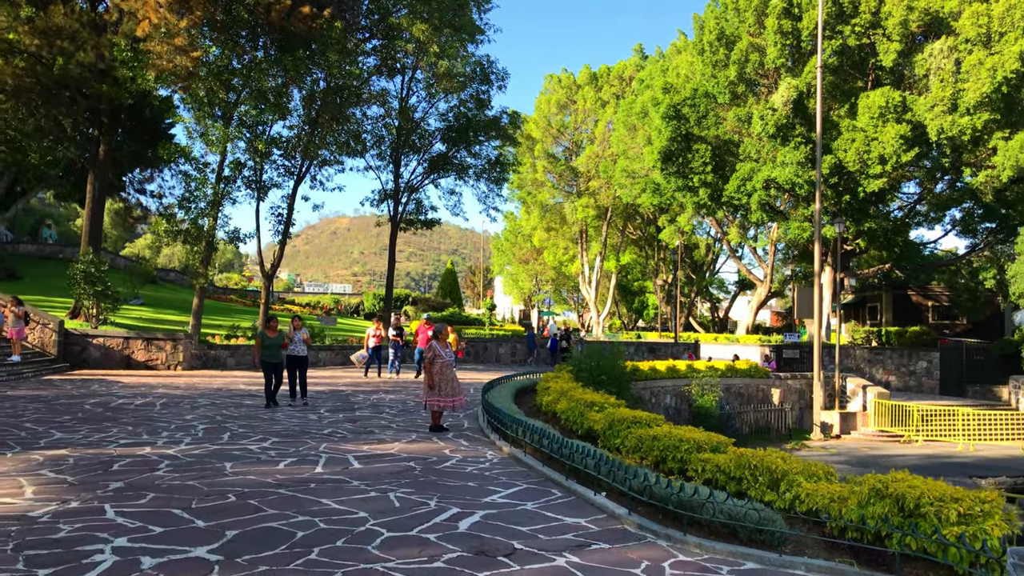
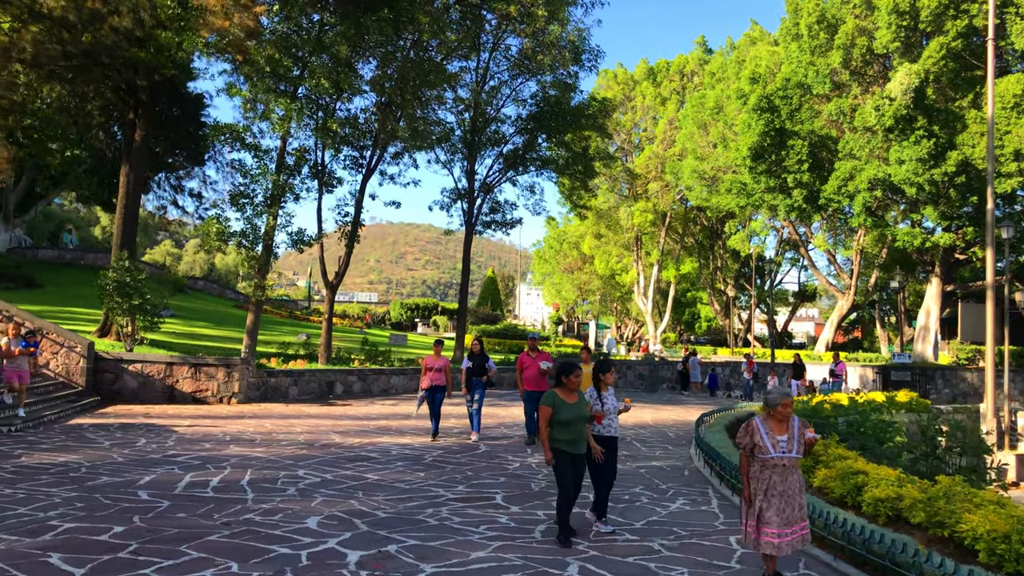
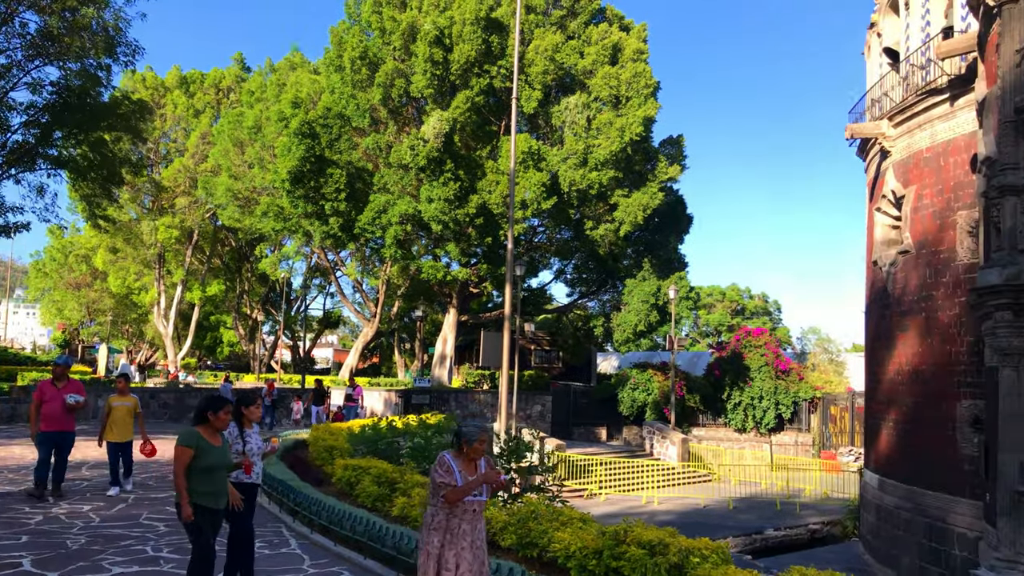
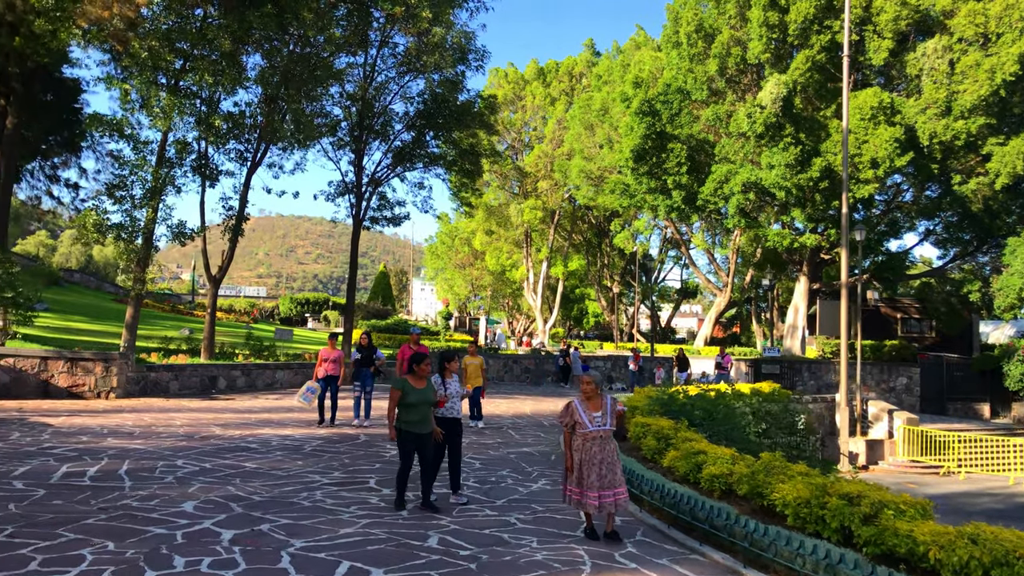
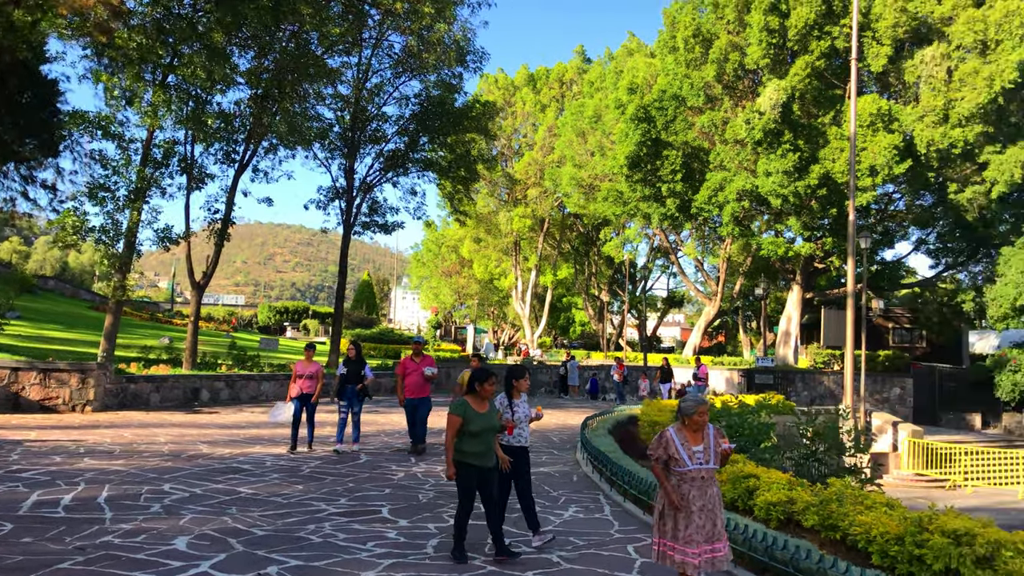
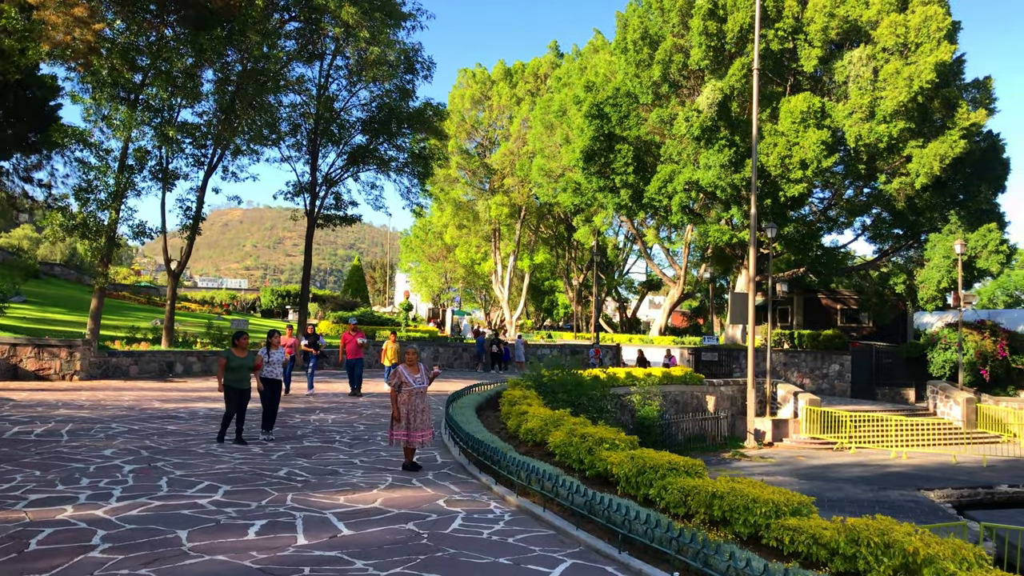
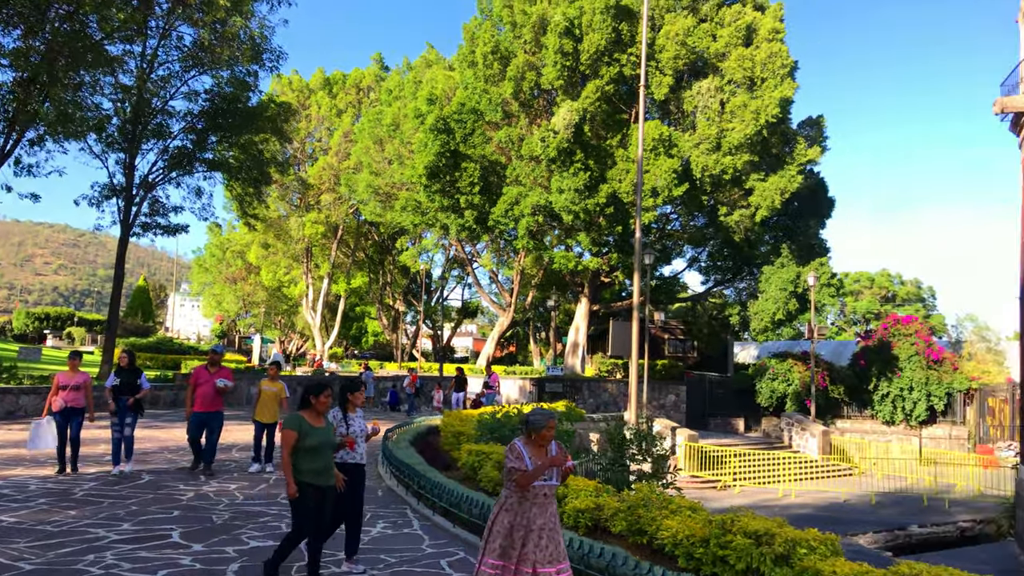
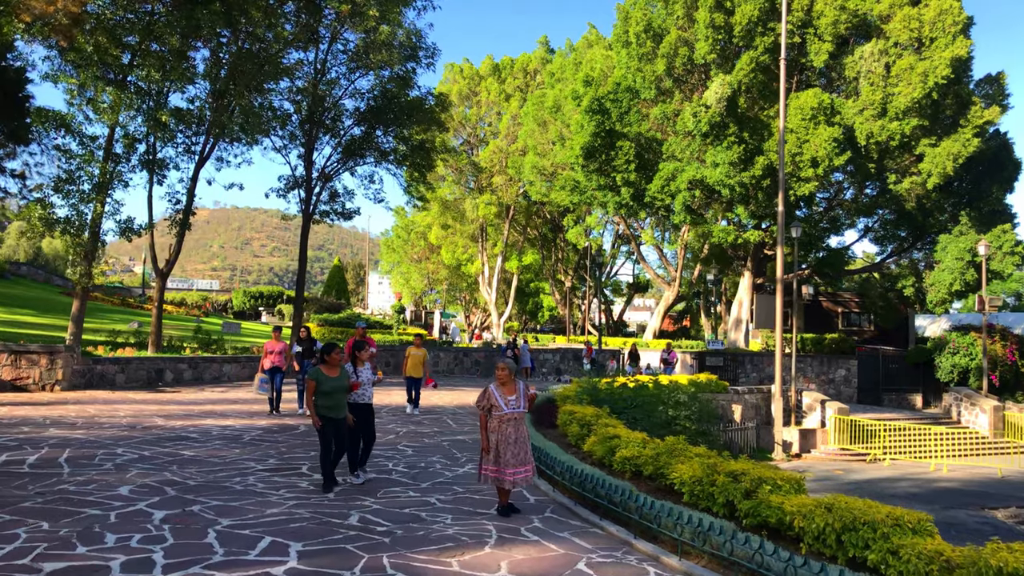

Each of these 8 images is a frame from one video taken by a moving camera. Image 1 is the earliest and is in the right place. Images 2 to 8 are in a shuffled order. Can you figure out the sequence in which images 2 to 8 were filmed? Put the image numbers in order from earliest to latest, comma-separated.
6, 8, 4, 2, 5, 7, 3
